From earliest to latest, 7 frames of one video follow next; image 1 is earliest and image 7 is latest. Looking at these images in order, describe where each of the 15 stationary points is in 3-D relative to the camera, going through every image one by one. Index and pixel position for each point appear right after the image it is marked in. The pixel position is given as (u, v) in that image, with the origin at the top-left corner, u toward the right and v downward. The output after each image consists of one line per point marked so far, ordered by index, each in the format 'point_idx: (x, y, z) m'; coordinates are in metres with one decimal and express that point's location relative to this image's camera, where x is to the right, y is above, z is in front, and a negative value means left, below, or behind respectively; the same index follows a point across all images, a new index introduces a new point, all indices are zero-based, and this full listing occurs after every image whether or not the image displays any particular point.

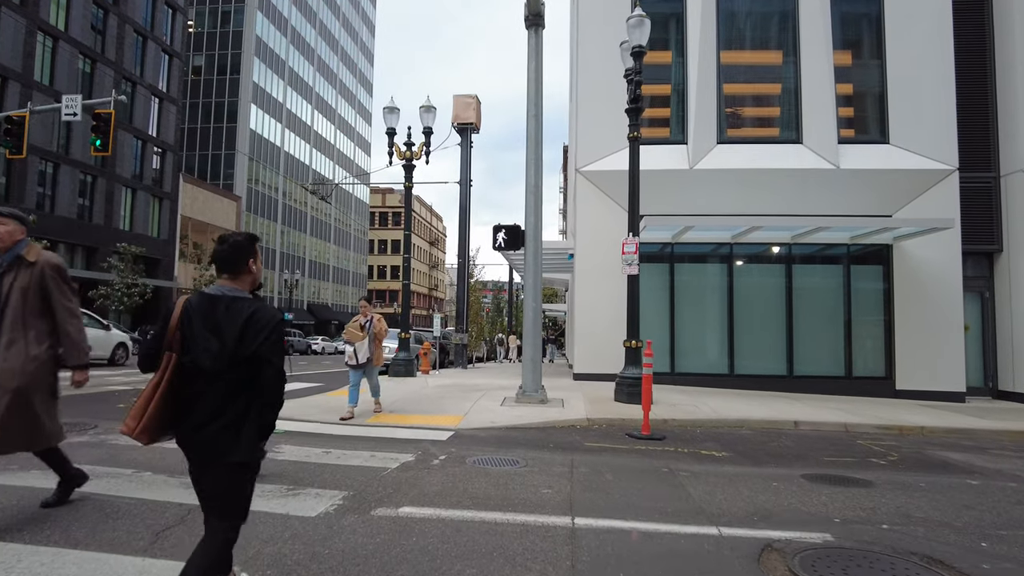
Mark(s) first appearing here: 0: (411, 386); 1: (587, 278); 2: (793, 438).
0: (-2.1, -2.0, +14.0) m
1: (+1.8, +0.2, +15.2) m
2: (+3.9, -2.1, +9.5) m
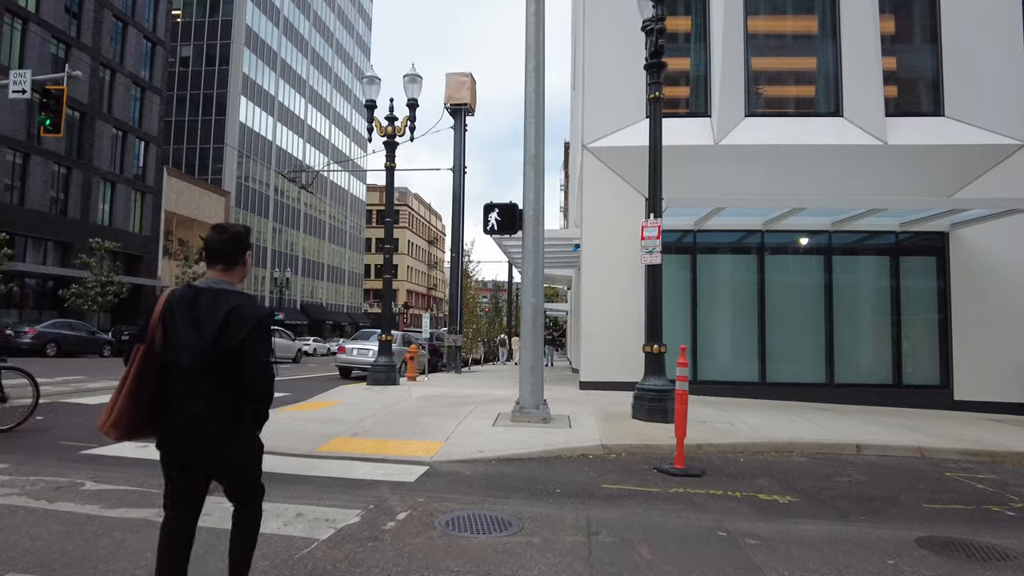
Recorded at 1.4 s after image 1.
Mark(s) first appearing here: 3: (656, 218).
0: (-2.1, -1.9, +12.0) m
1: (+1.7, +0.3, +13.1) m
2: (+3.8, -2.0, +7.4) m
3: (+2.0, +1.0, +9.6) m
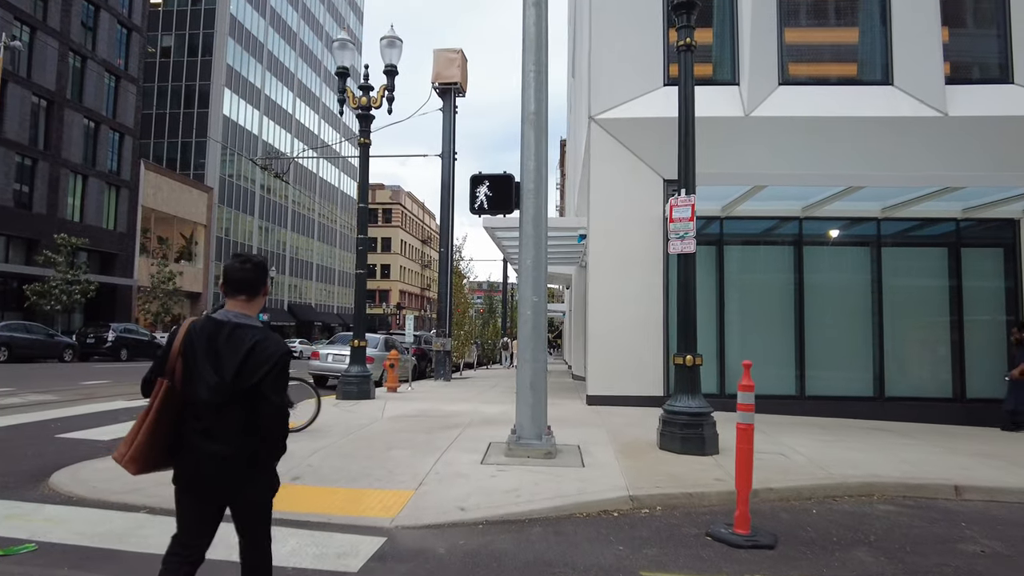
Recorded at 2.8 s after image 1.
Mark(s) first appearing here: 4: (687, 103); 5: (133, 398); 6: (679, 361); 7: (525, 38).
0: (-2.2, -1.8, +10.0) m
1: (+1.6, +0.3, +11.2) m
2: (+3.8, -1.9, +5.5) m
3: (+2.0, +1.0, +7.6) m
4: (+2.0, +2.1, +7.9) m
5: (-6.6, -1.9, +12.0) m
6: (+1.8, -0.8, +7.5) m
7: (+0.1, +2.6, +7.3) m
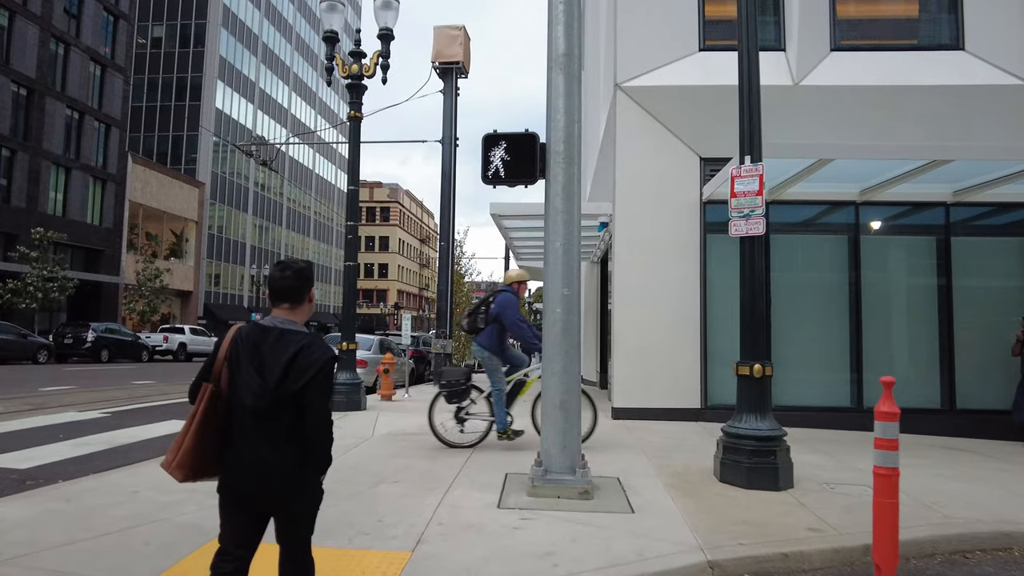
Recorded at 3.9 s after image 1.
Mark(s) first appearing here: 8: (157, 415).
0: (-2.0, -1.8, +8.5) m
1: (+1.8, +0.4, +9.7) m
2: (+3.9, -1.8, +4.0) m
3: (+2.1, +1.1, +6.1) m
4: (+2.2, +2.2, +6.4) m
5: (-6.5, -1.8, +10.5) m
6: (+2.0, -0.7, +6.0) m
7: (+0.3, +2.7, +5.8) m
8: (-5.1, -1.9, +10.0) m
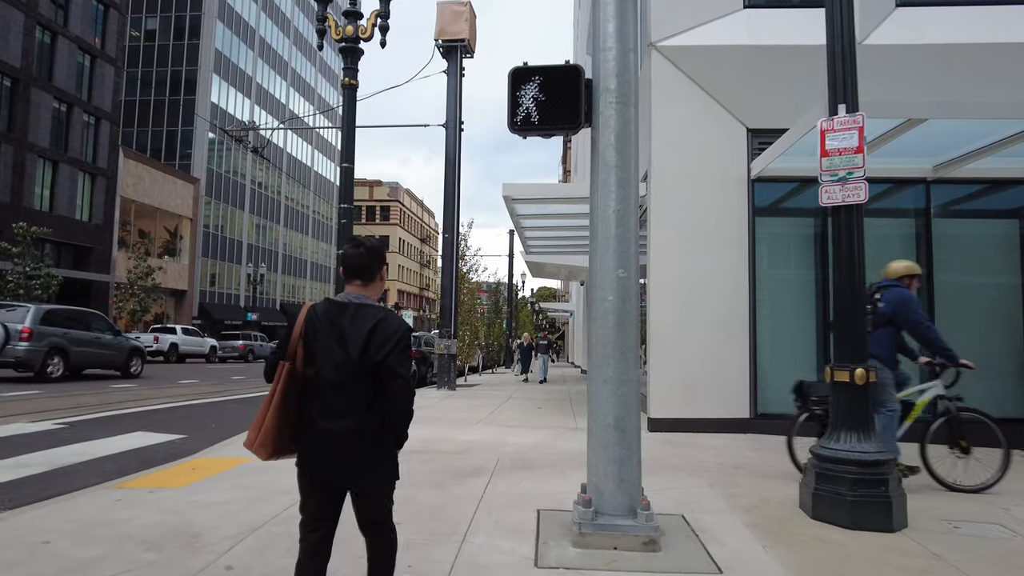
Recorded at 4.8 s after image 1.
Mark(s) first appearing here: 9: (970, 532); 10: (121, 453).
0: (-1.8, -1.6, +7.2) m
1: (+2.0, +0.5, +8.4) m
2: (+4.2, -1.7, +2.7) m
3: (+2.4, +1.2, +4.8) m
4: (+2.4, +2.3, +5.1) m
5: (-6.2, -1.7, +9.2) m
6: (+2.2, -0.6, +4.6) m
7: (+0.6, +2.8, +4.5) m
8: (-4.9, -1.7, +8.7) m
9: (+2.9, -1.6, +4.4) m
10: (-3.9, -1.7, +6.9) m
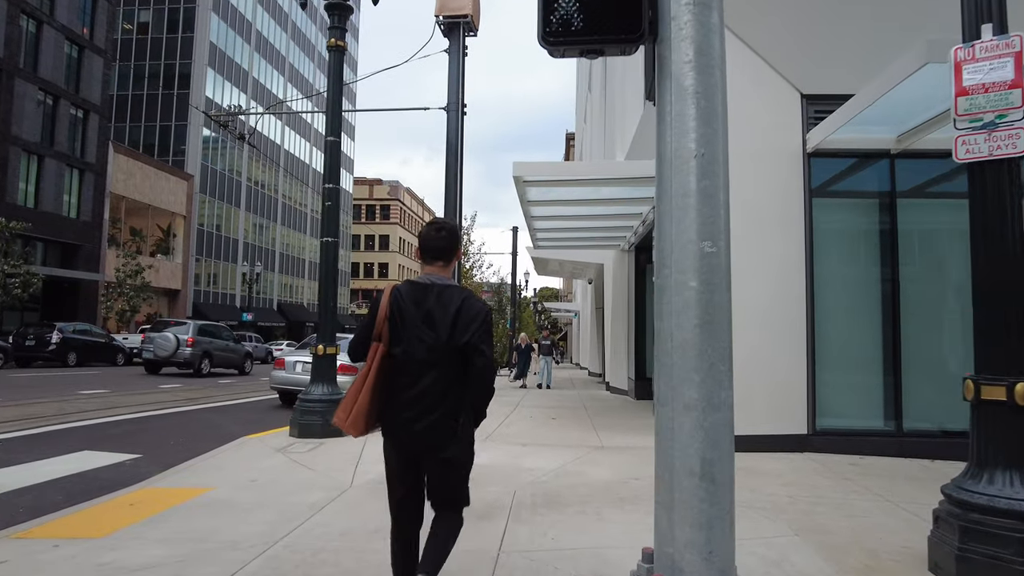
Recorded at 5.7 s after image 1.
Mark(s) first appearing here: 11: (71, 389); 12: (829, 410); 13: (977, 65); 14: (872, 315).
0: (-1.6, -1.6, +5.9) m
1: (+2.2, +0.6, +7.1) m
2: (+4.3, -1.6, +1.4) m
3: (+2.5, +1.3, +3.6) m
4: (+2.6, +2.4, +3.8) m
5: (-6.1, -1.7, +7.9) m
6: (+2.4, -0.5, +3.4) m
7: (+0.7, +2.9, +3.2) m
8: (-4.8, -1.7, +7.4) m
9: (+3.1, -1.5, +3.1) m
10: (-3.8, -1.6, +5.6) m
11: (-9.2, -2.1, +14.4) m
12: (+3.3, -1.3, +7.2) m
13: (+2.4, +1.1, +3.5) m
14: (+3.8, -0.2, +7.4) m
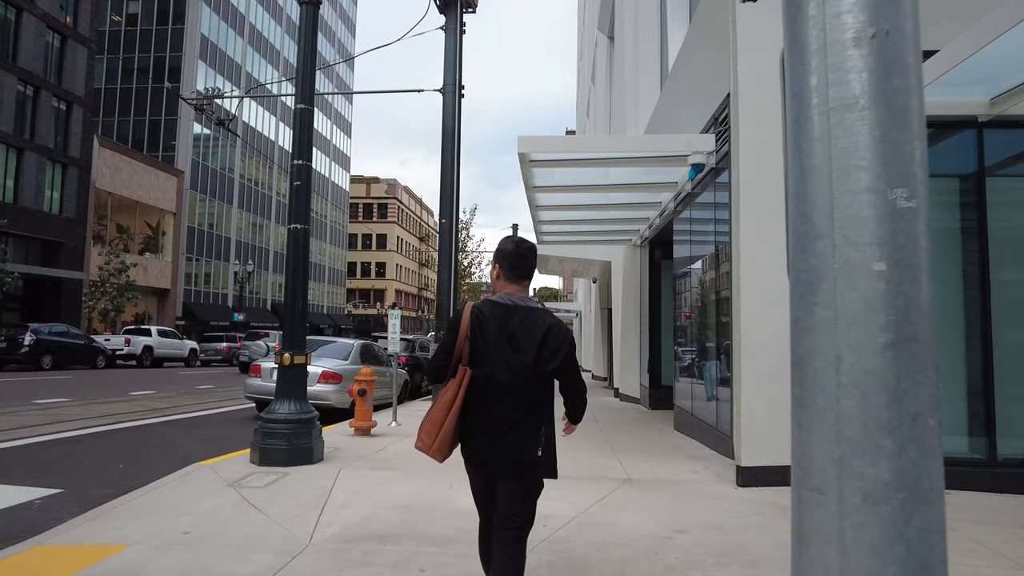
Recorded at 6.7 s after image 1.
0: (-1.6, -1.5, +4.6) m
1: (+2.2, +0.6, +5.8) m
2: (+4.4, -1.6, +0.1) m
3: (+2.6, +1.3, +2.3) m
4: (+2.6, +2.4, +2.5) m
5: (-6.0, -1.6, +6.6) m
6: (+2.4, -0.5, +2.1) m
7: (+0.8, +2.9, +1.9) m
8: (-4.7, -1.6, +6.1) m
9: (+3.1, -1.5, +1.8) m
10: (-3.7, -1.6, +4.4) m
11: (-9.2, -2.1, +13.1) m
12: (+3.3, -1.2, +5.9) m
13: (+2.4, +1.2, +2.2) m
14: (+3.9, -0.2, +6.1) m
